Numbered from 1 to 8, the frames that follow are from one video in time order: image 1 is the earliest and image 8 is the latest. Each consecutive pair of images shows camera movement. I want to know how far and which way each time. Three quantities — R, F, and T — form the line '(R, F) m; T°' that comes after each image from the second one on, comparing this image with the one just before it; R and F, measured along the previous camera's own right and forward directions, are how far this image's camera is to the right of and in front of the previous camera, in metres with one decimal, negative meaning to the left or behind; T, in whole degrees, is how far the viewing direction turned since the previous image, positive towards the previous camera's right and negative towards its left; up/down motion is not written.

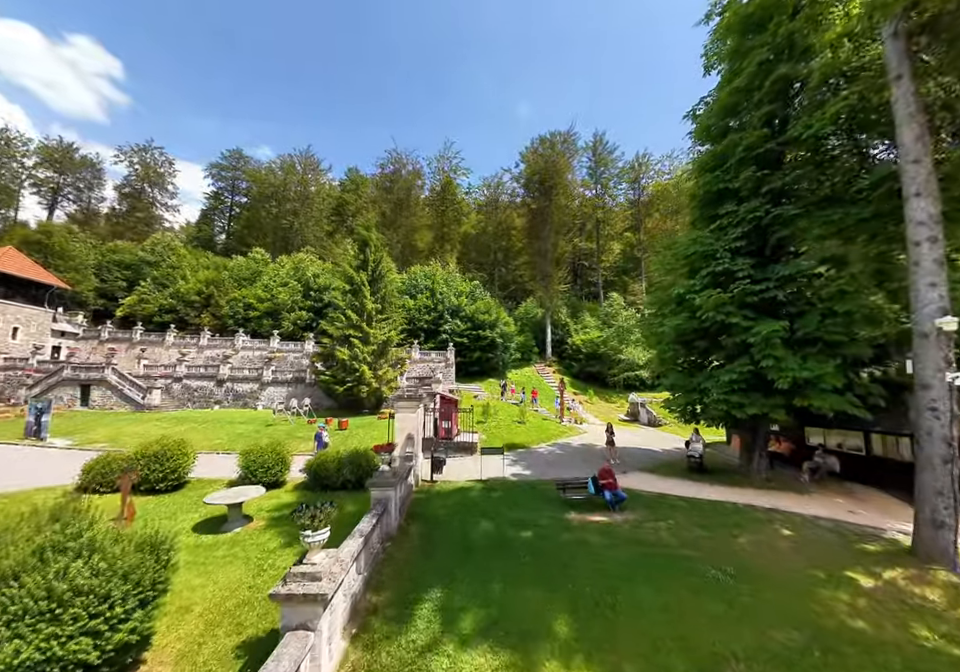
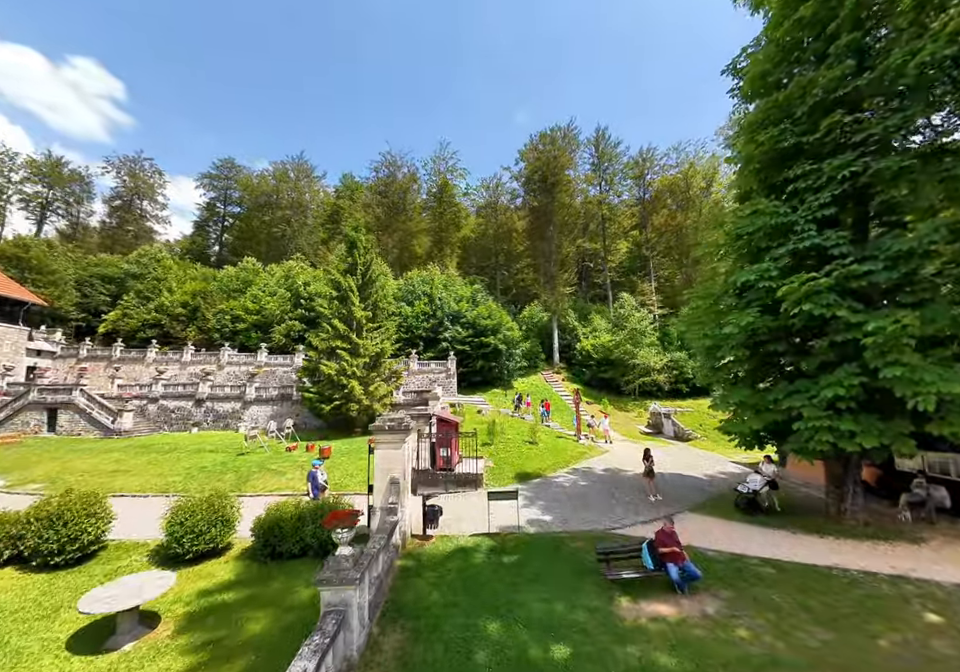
(0.0, +2.6) m; 0°
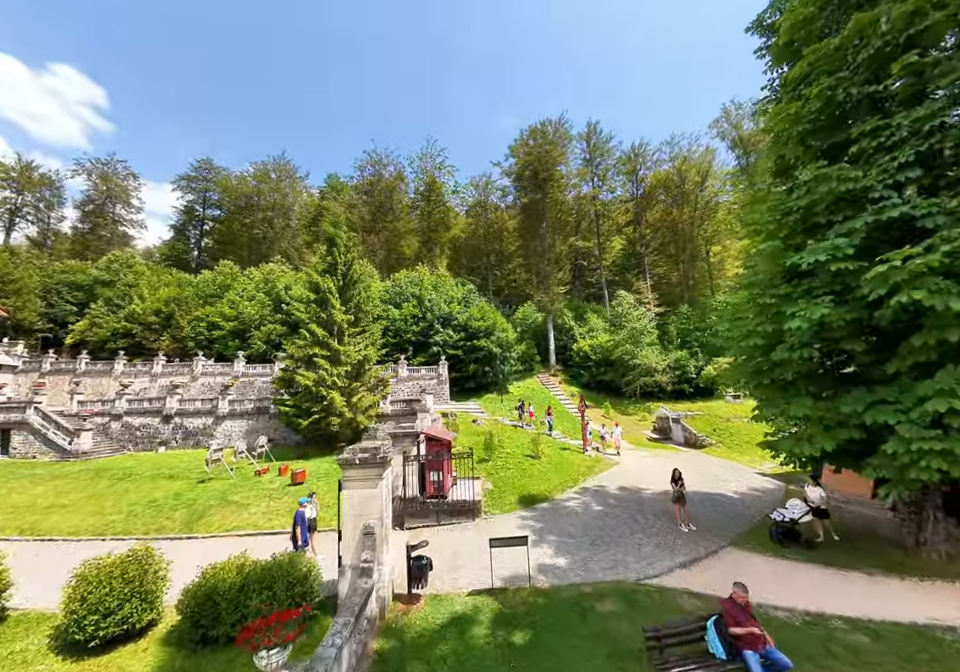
(-0.1, +1.8) m; +1°
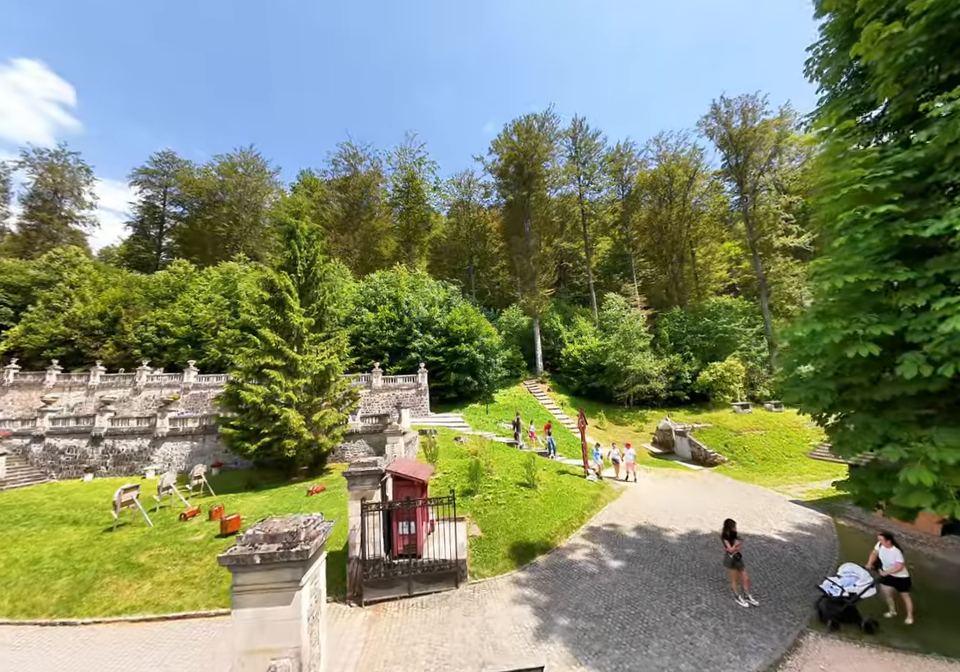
(0.0, +2.5) m; +3°
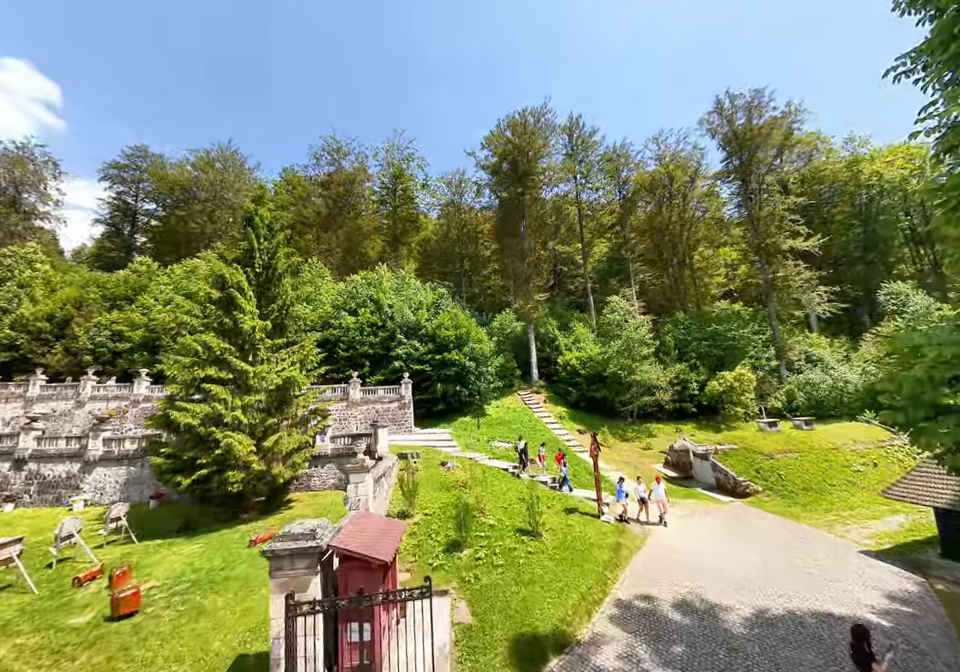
(0.0, +2.6) m; +1°
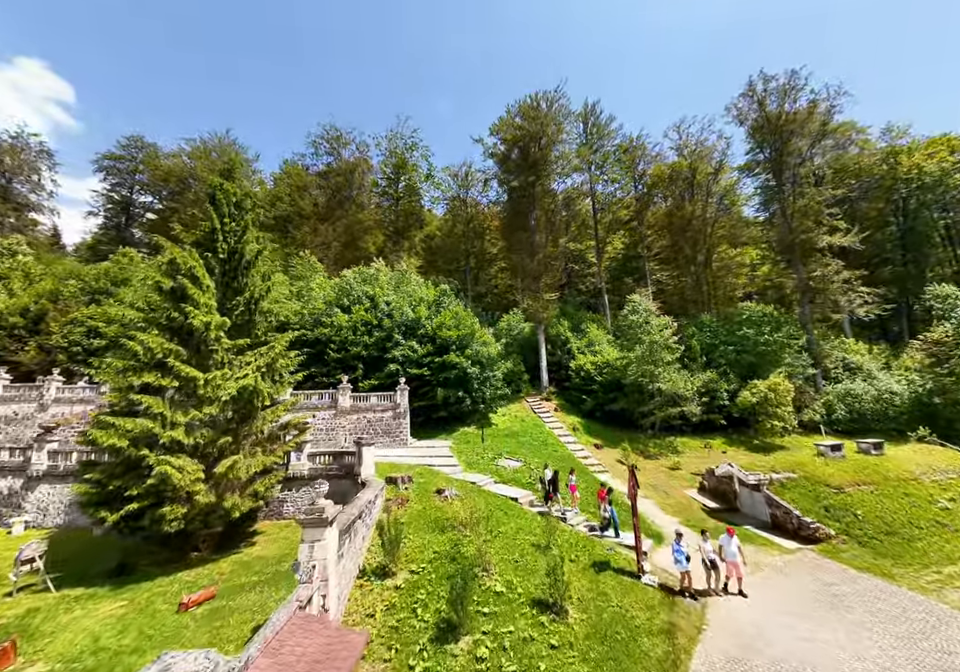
(0.0, +2.5) m; -1°
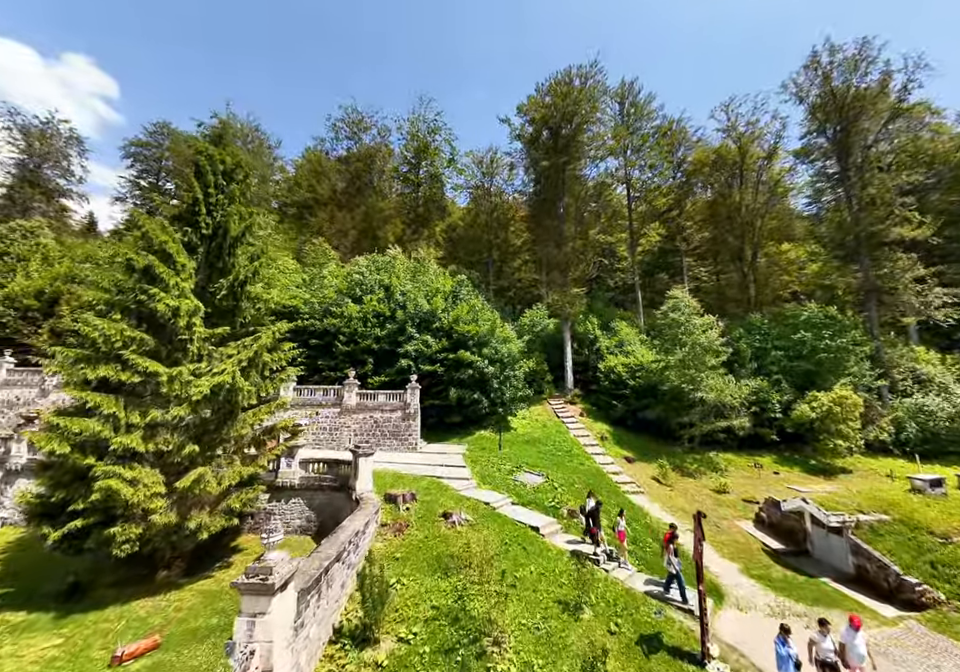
(0.0, +2.0) m; -3°
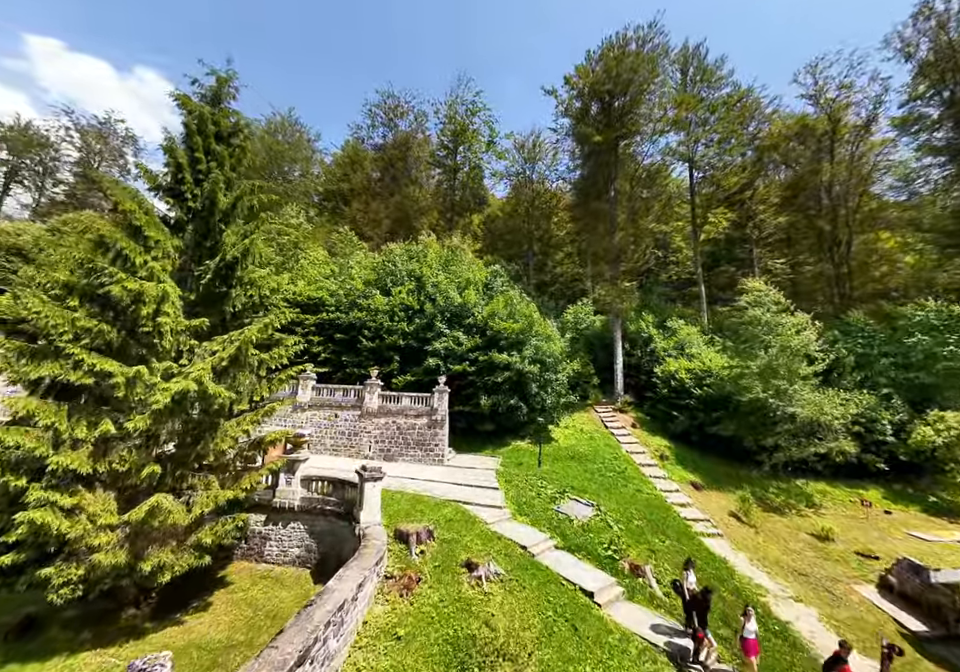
(0.0, +2.4) m; -6°
